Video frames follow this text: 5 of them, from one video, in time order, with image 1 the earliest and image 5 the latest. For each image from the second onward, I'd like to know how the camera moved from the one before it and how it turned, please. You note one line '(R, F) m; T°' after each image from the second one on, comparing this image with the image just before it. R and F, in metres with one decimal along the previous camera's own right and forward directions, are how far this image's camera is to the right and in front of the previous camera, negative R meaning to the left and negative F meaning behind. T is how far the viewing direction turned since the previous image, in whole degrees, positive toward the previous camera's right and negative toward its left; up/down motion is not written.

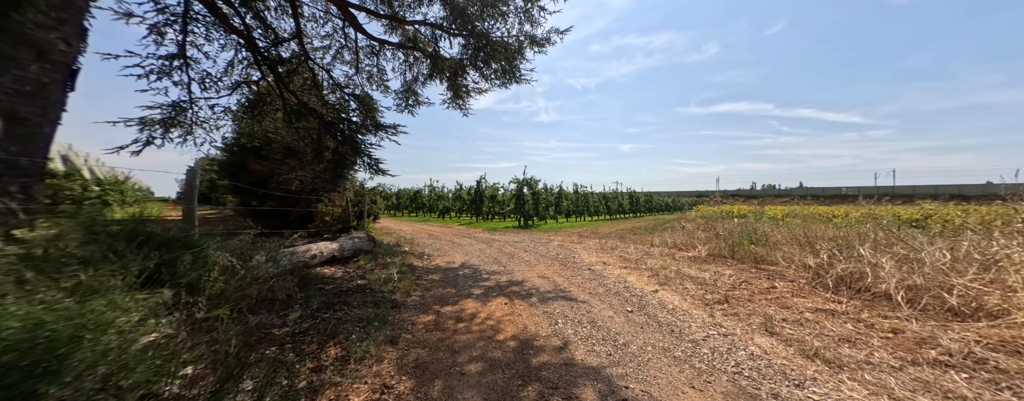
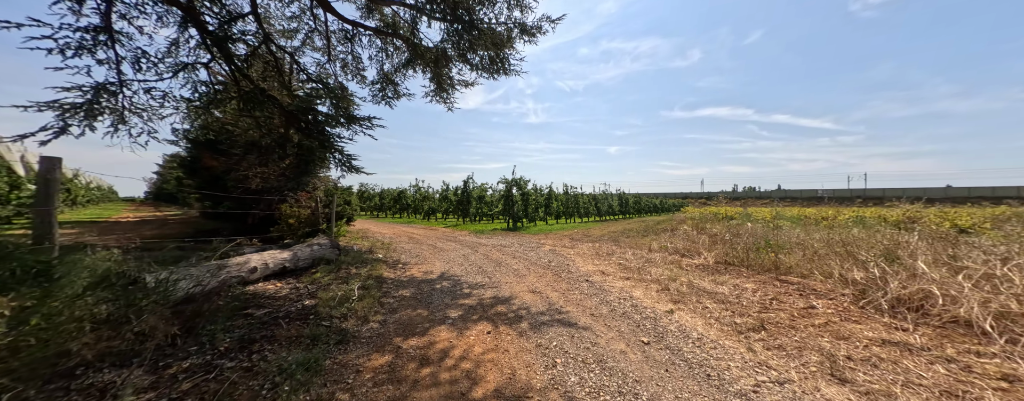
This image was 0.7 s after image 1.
(+0.1, +0.8) m; +2°
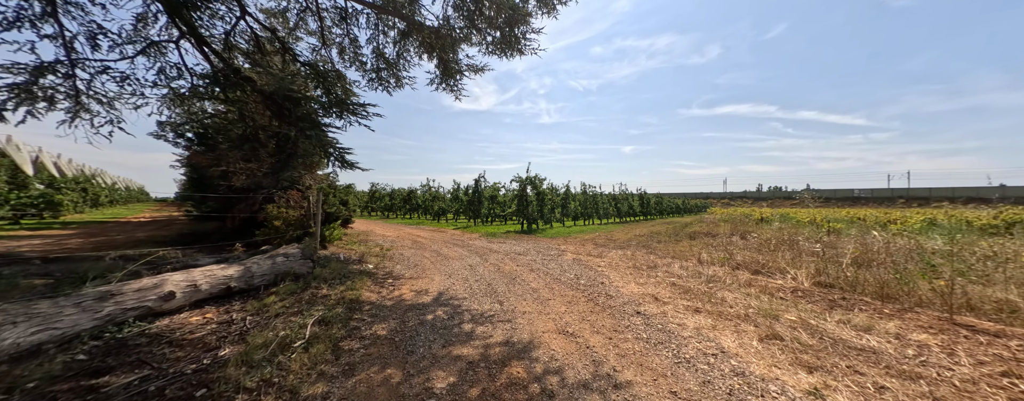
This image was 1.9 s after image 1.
(-0.1, +1.4) m; -3°
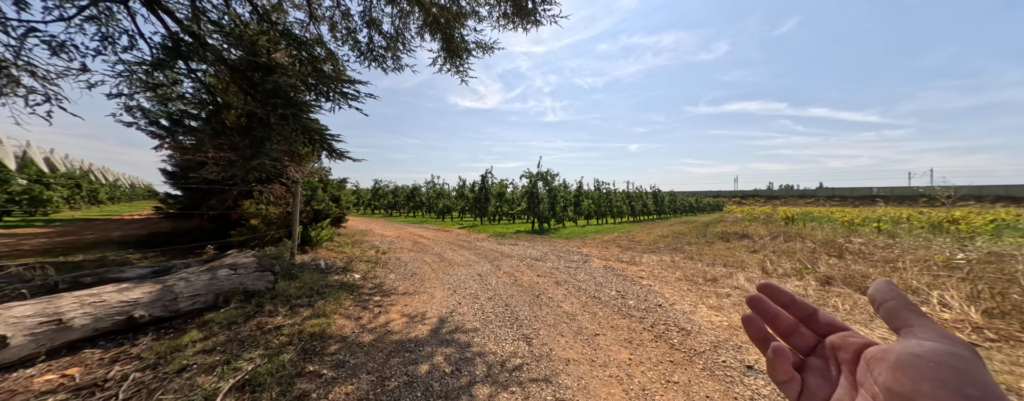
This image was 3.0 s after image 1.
(-0.3, +1.3) m; -1°
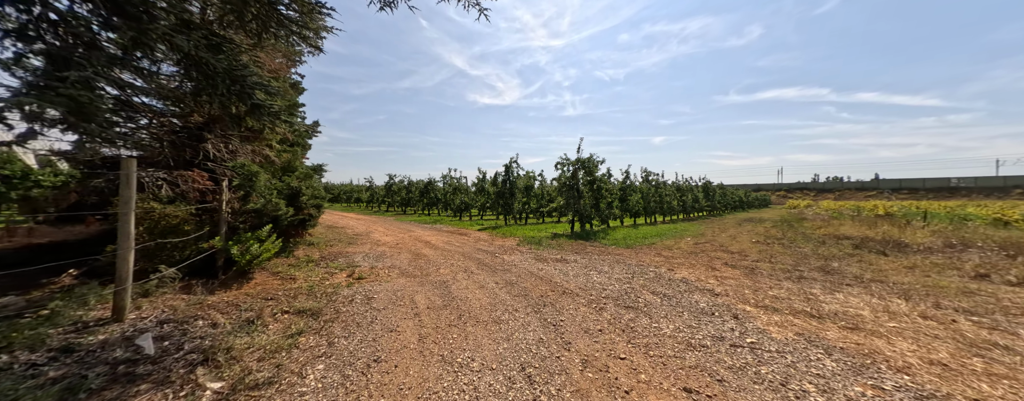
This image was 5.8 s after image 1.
(-0.6, +3.2) m; -4°
